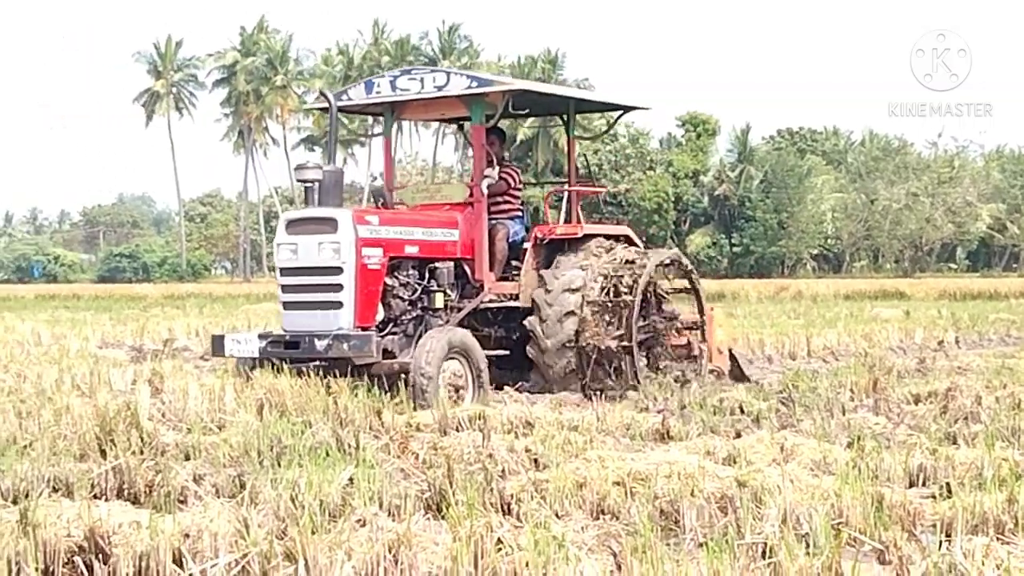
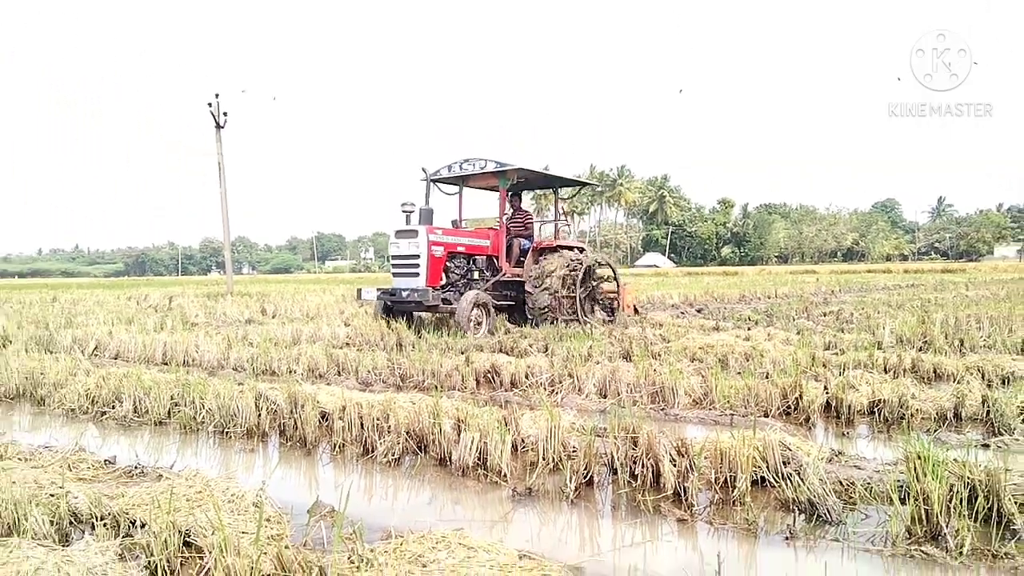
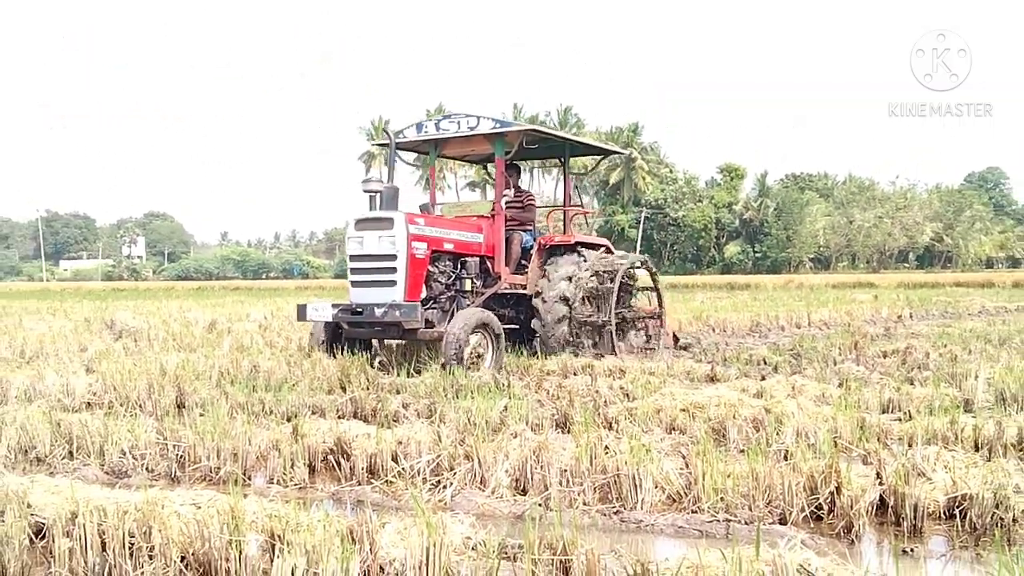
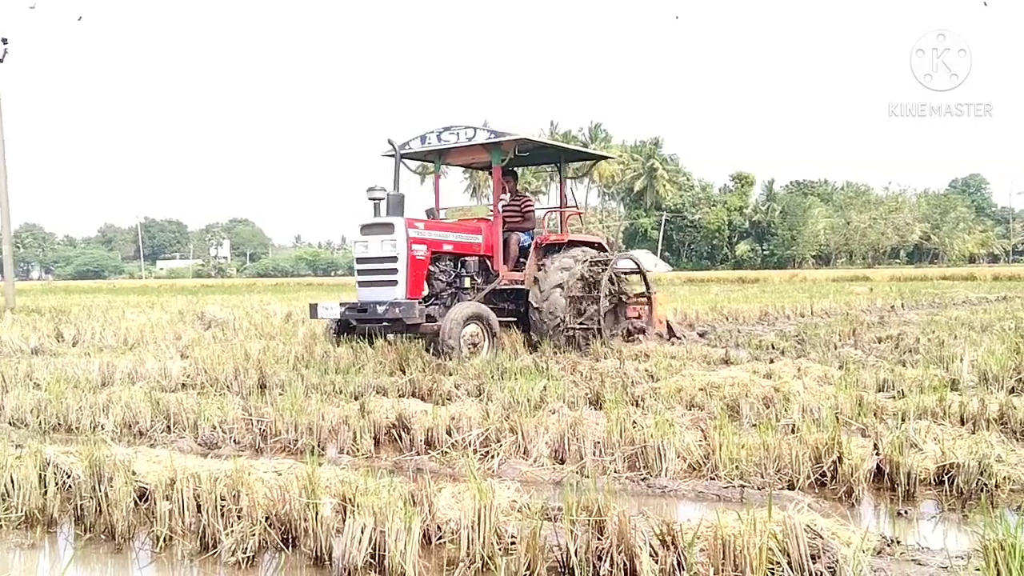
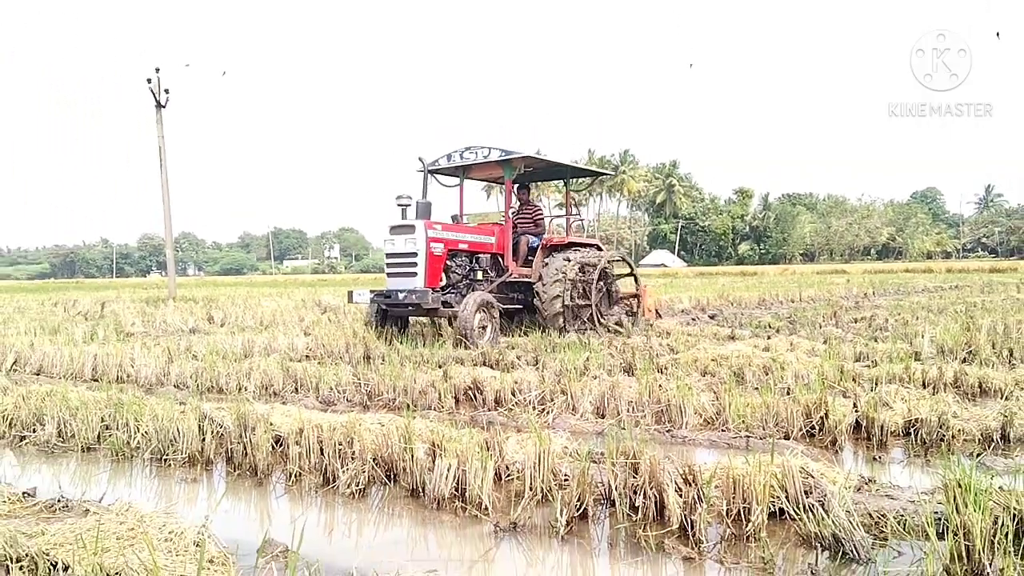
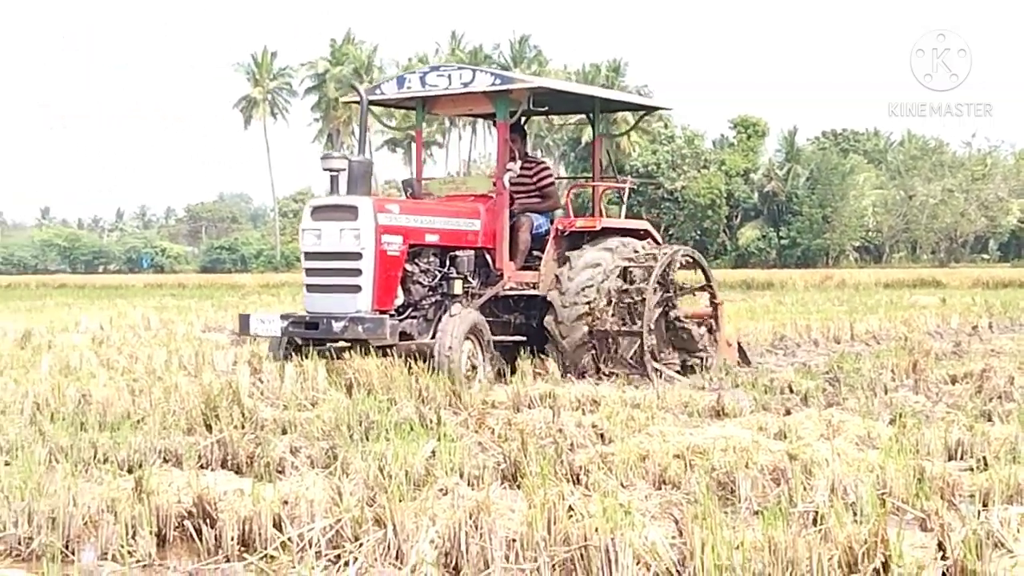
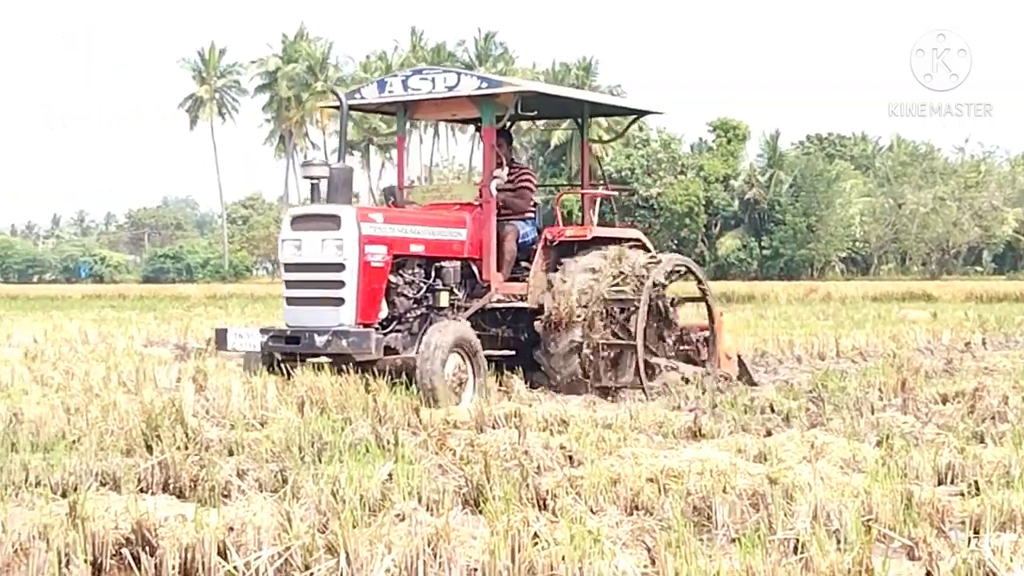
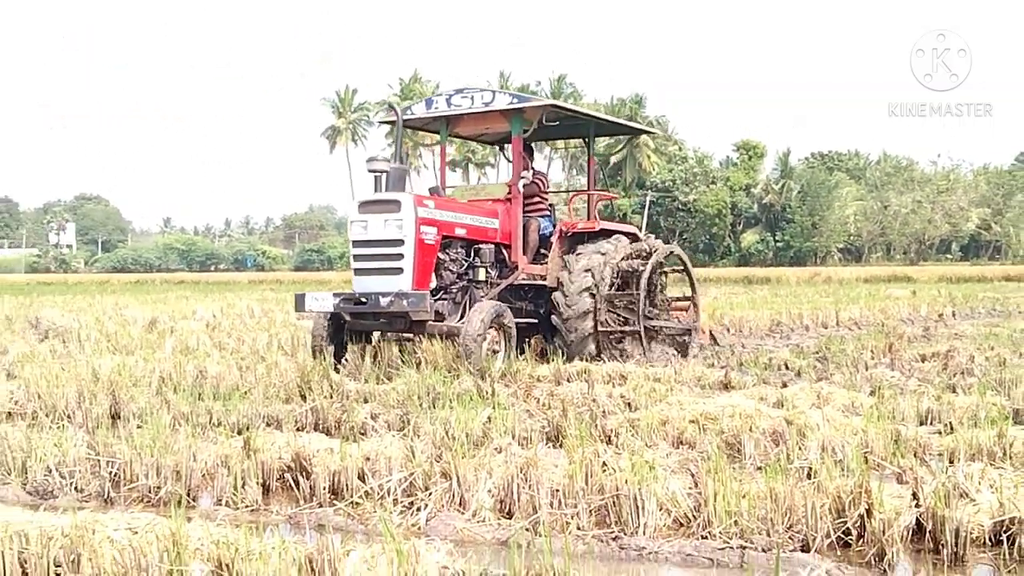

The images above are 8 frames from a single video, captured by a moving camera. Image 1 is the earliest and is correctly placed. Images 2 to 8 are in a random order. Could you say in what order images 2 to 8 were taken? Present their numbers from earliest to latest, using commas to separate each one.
7, 6, 8, 3, 4, 5, 2
